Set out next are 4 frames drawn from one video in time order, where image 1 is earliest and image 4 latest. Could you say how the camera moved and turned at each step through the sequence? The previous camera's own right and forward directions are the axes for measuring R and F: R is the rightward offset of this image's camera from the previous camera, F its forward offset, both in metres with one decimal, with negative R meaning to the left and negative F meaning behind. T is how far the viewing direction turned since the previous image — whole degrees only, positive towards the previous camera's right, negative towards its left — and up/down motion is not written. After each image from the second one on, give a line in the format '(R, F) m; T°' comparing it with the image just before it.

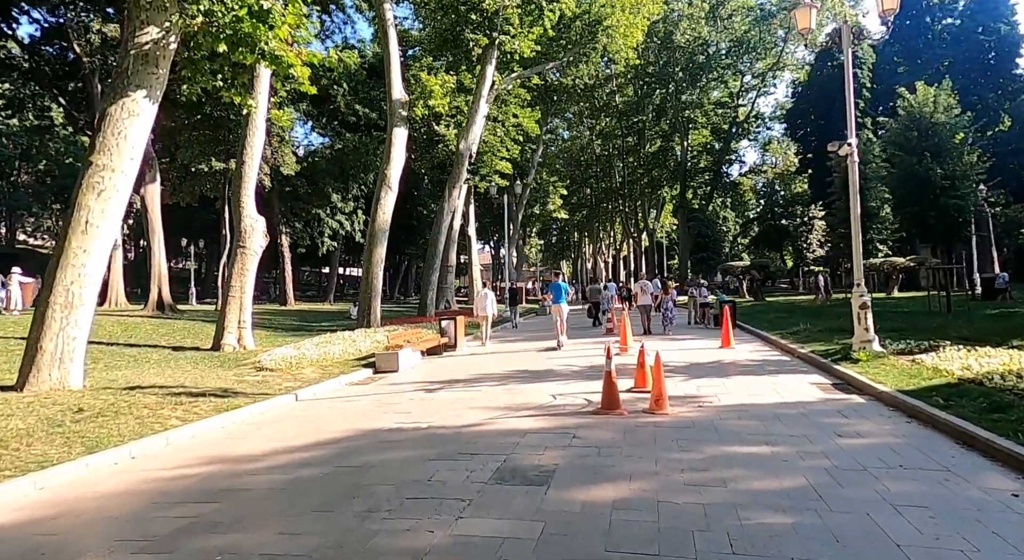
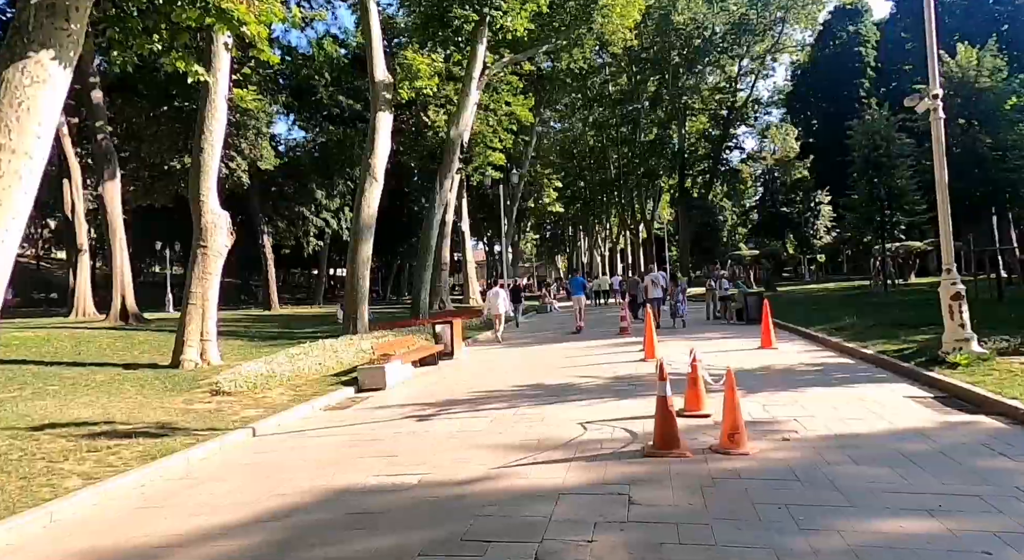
(-0.2, +2.0) m; 0°
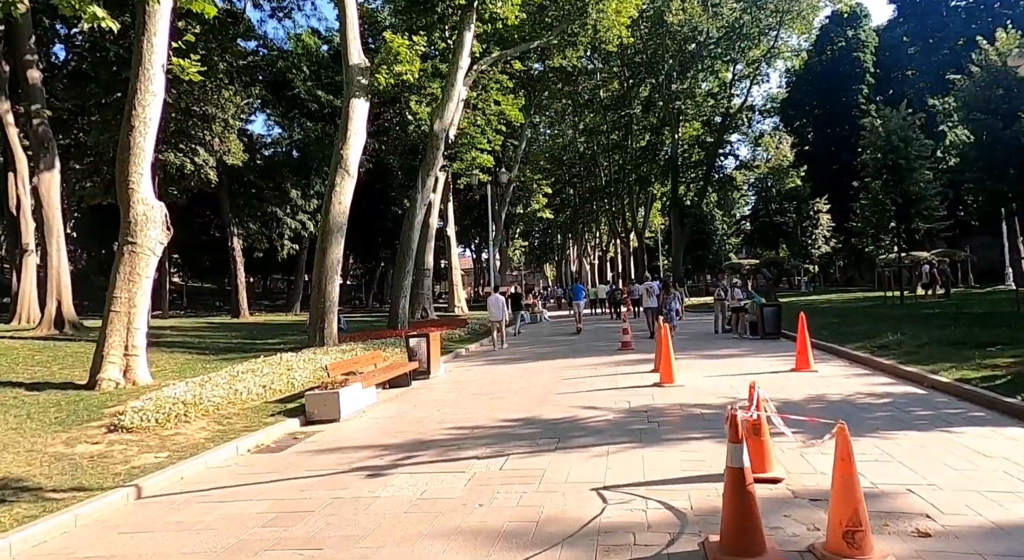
(0.0, +2.1) m; +1°
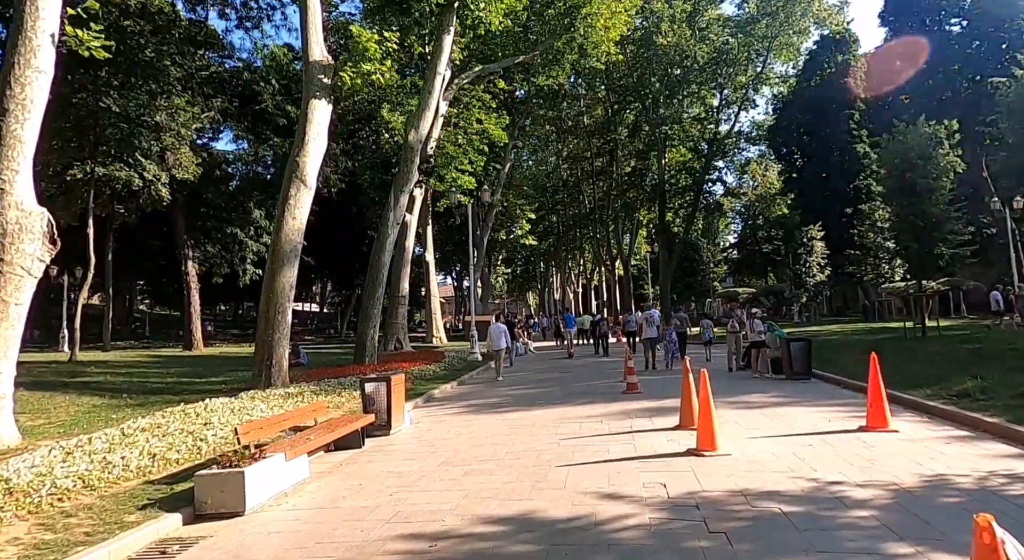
(0.0, +2.5) m; +1°
